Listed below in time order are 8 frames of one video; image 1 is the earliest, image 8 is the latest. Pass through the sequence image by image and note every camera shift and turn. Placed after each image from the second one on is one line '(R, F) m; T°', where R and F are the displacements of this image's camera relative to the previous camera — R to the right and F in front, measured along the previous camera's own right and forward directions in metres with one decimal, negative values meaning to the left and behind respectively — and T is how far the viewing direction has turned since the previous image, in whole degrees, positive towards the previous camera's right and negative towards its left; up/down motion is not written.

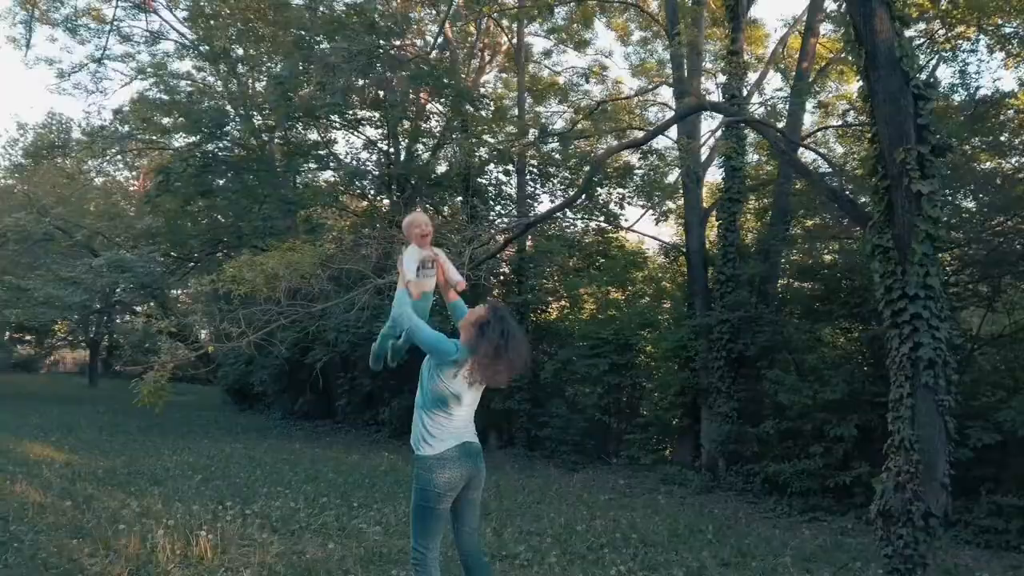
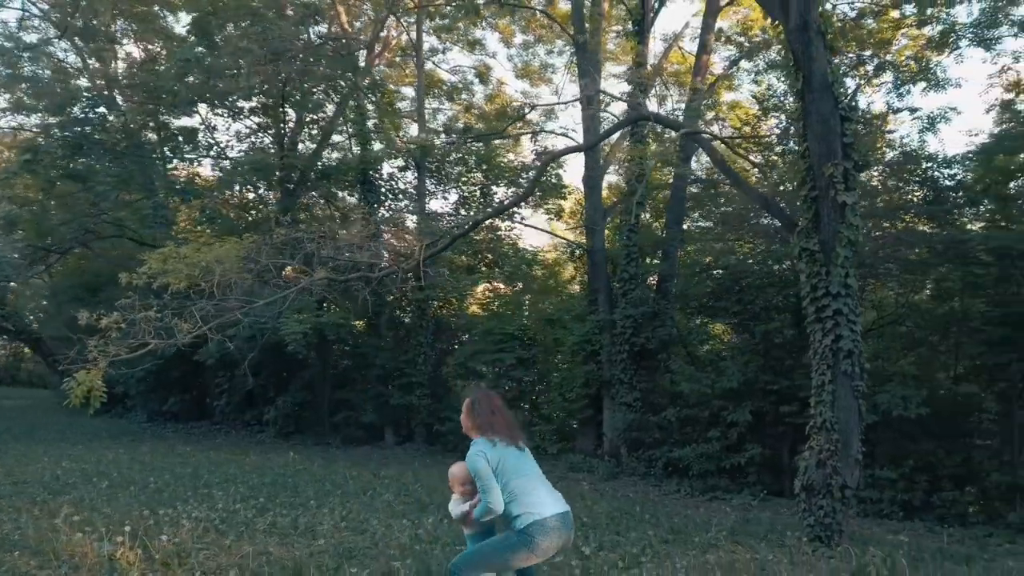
(-1.2, -0.2) m; +11°
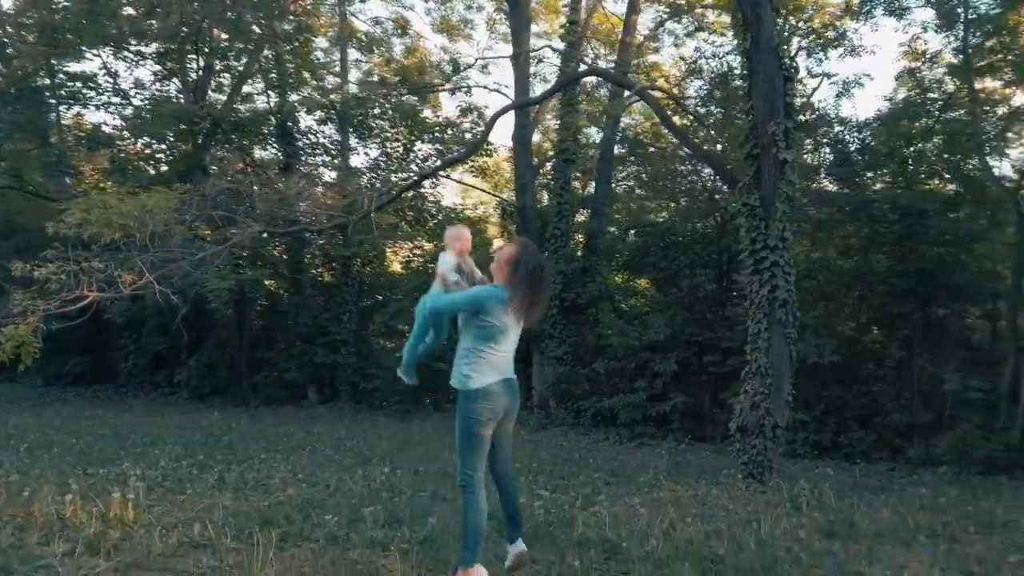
(-0.6, -0.1) m; +7°
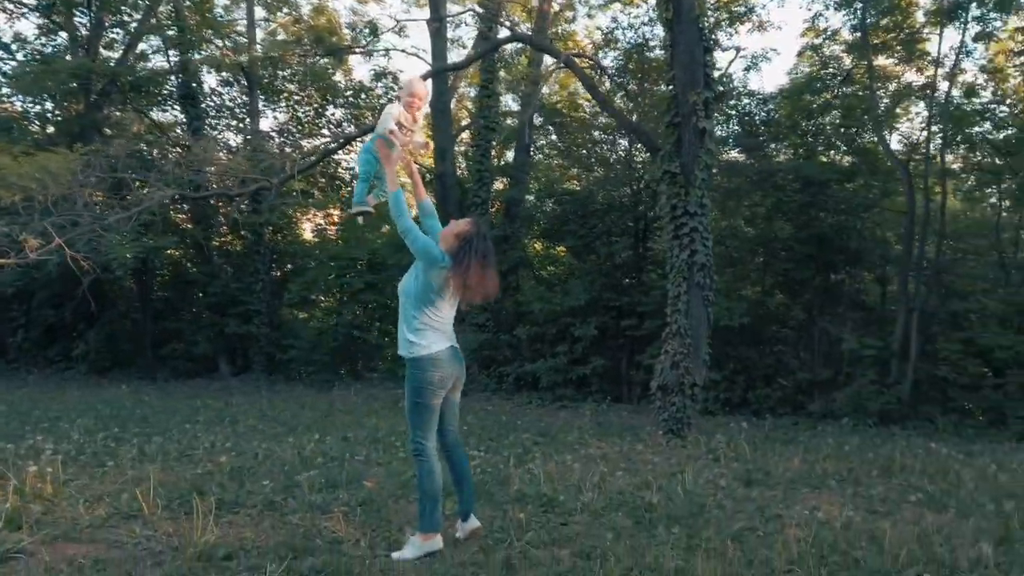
(-0.2, -0.1) m; +7°
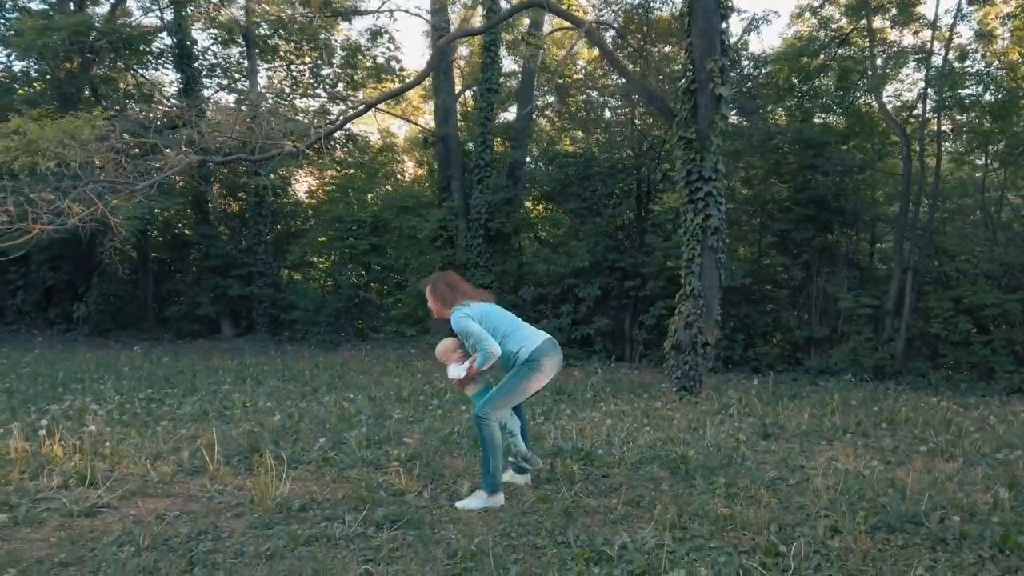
(-0.5, -0.3) m; +2°
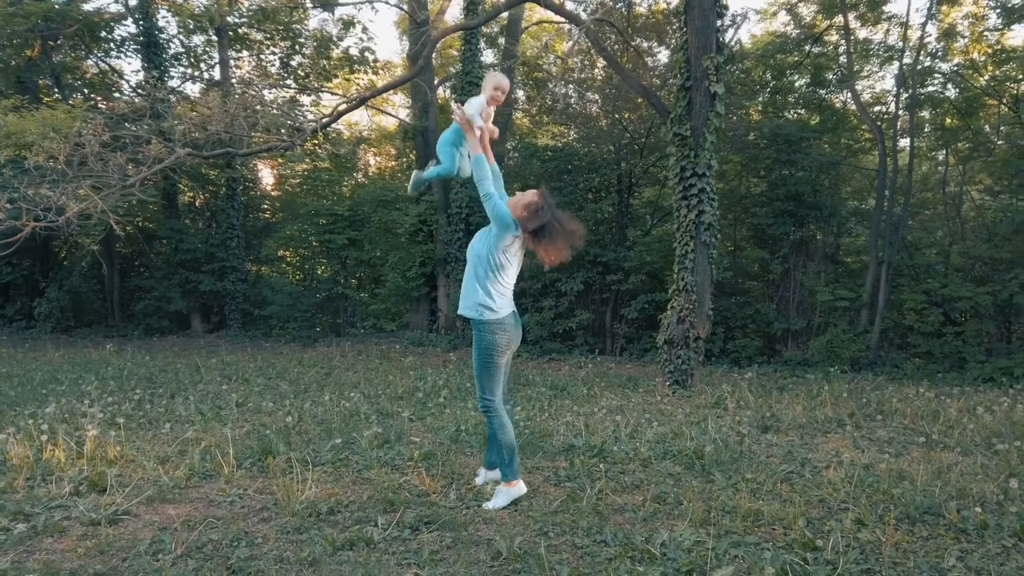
(-0.5, 0.0) m; +3°
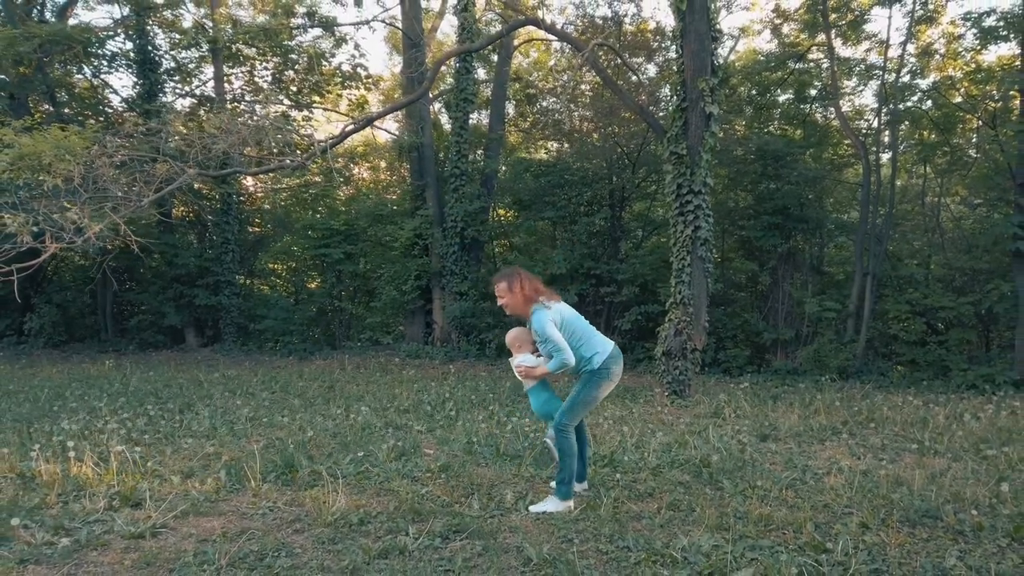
(-0.3, -0.3) m; +1°
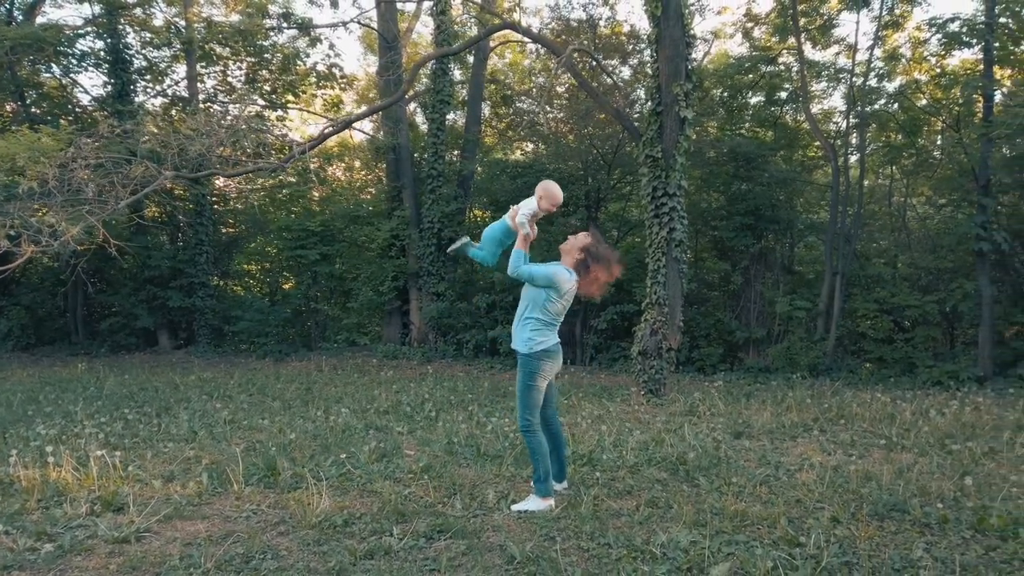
(-0.1, -0.1) m; +2°
